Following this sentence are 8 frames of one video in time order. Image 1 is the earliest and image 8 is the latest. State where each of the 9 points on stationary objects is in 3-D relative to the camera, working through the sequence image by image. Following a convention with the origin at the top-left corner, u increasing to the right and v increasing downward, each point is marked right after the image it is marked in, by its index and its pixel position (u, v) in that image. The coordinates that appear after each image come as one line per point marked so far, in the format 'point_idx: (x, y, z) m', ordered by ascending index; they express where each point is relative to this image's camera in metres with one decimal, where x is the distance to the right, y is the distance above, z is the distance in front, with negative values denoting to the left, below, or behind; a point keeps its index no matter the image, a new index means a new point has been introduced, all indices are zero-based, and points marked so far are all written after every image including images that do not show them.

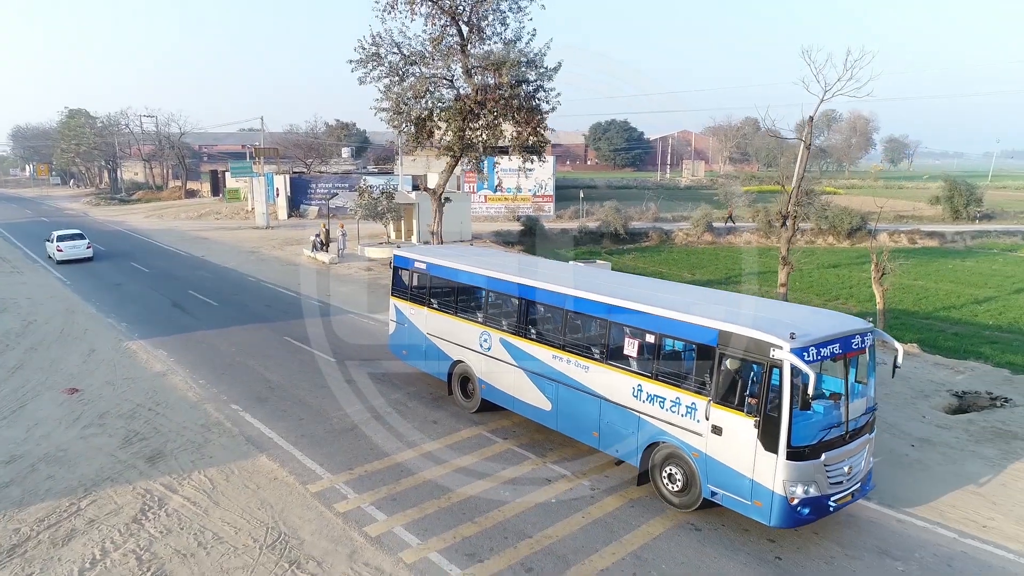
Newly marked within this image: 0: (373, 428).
0: (-2.1, -2.1, +10.8) m
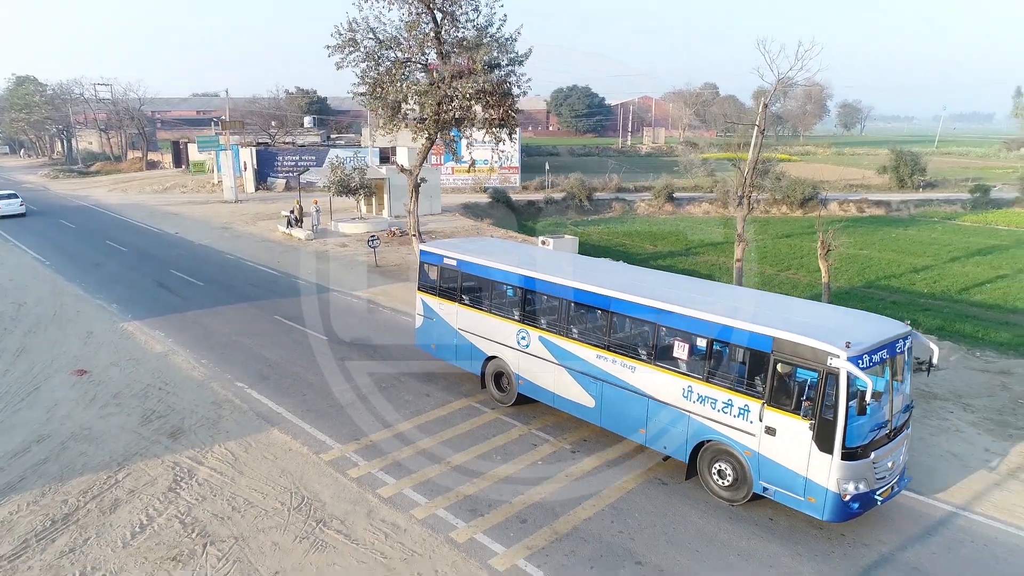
0: (-2.4, -1.9, +11.9) m
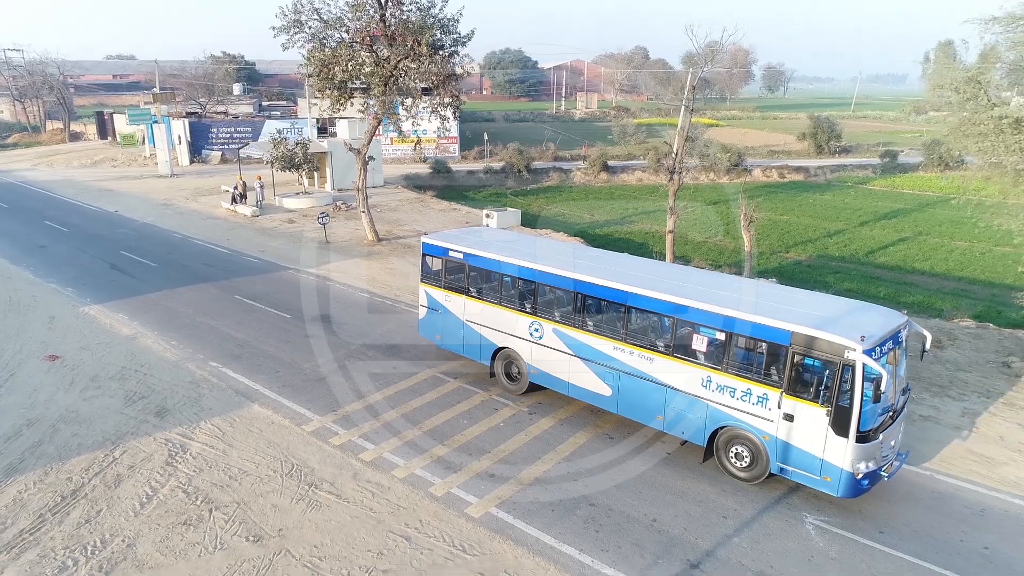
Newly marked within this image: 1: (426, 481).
0: (-3.1, -1.6, +12.9) m
1: (-1.1, -2.6, +9.6) m
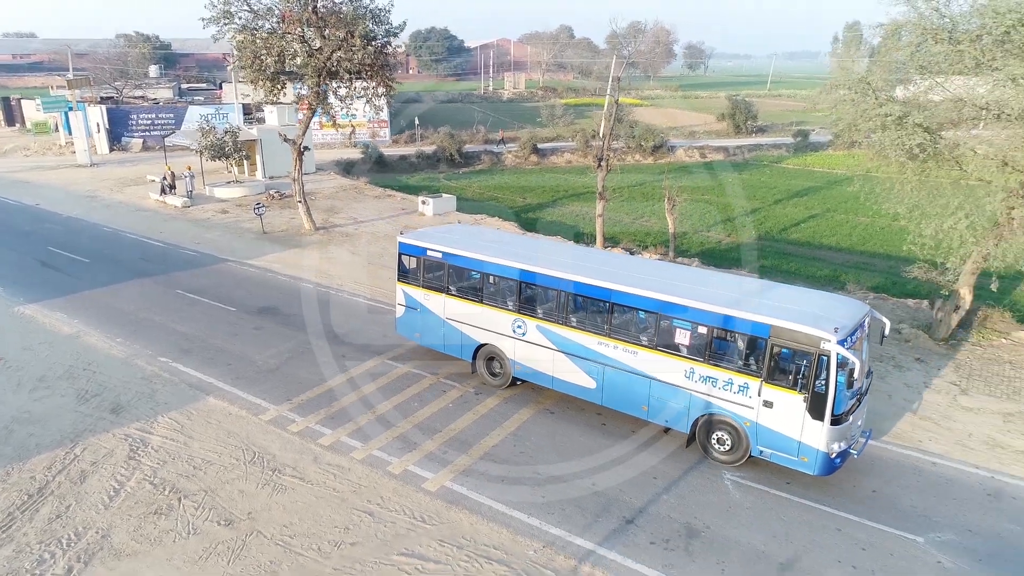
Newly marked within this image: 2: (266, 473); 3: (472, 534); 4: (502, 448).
0: (-4.1, -1.4, +13.4) m
1: (-1.8, -2.5, +10.3) m
2: (-3.4, -2.6, +10.0) m
3: (-0.5, -3.0, +8.7) m
4: (-0.1, -2.4, +10.7) m
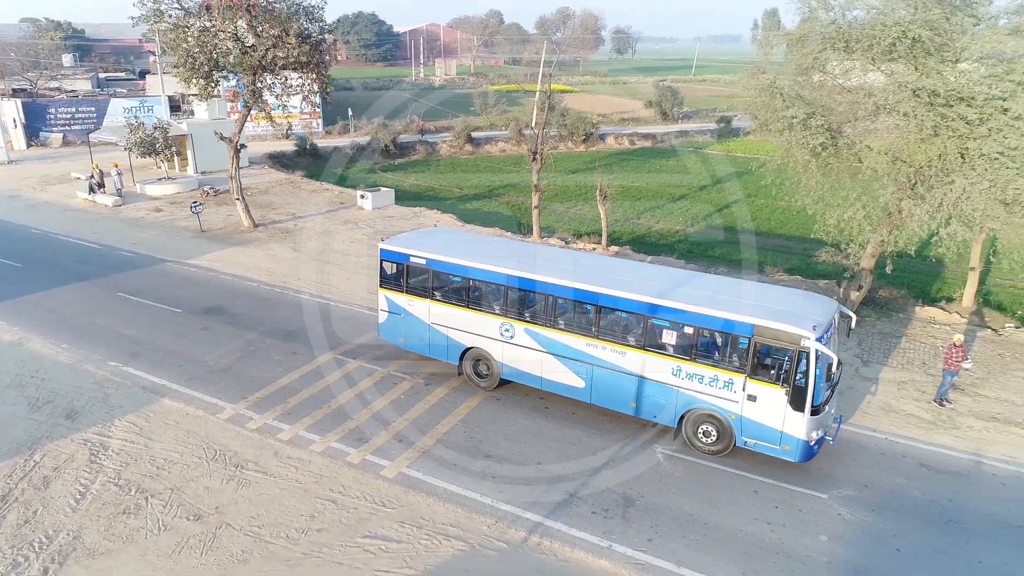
0: (-5.2, -1.5, +13.8) m
1: (-2.6, -2.5, +10.9) m
2: (-4.1, -2.6, +10.5) m
3: (-1.1, -3.0, +9.4) m
4: (-0.9, -2.3, +11.4) m
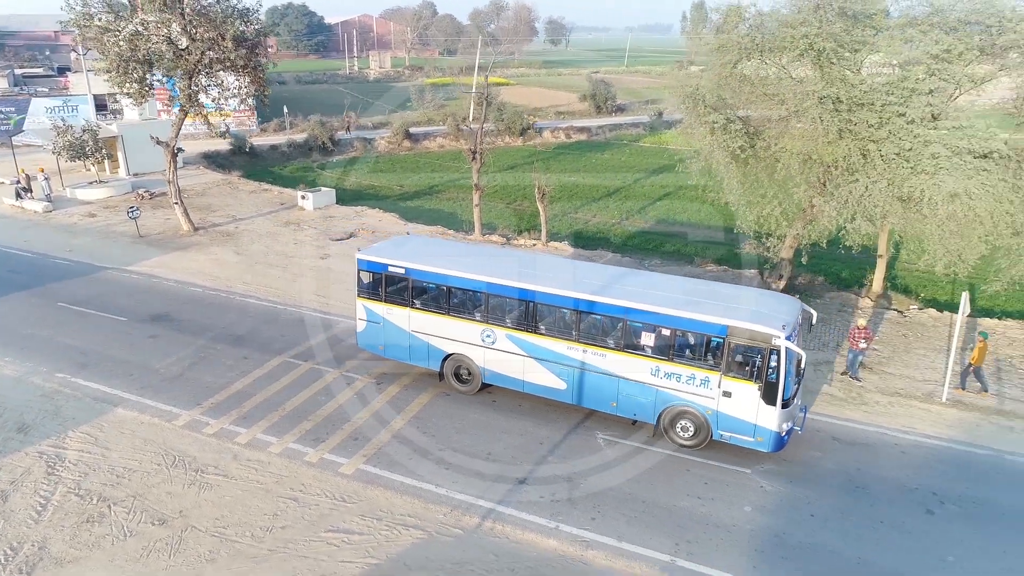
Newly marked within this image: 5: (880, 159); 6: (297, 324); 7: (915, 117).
0: (-6.2, -1.6, +14.0) m
1: (-3.4, -2.6, +11.4) m
2: (-4.9, -2.8, +10.8) m
3: (-1.7, -3.1, +10.0) m
4: (-1.8, -2.4, +12.0) m
5: (+7.0, +2.4, +13.7) m
6: (-4.9, -0.8, +16.4) m
7: (+7.5, +3.2, +13.3) m
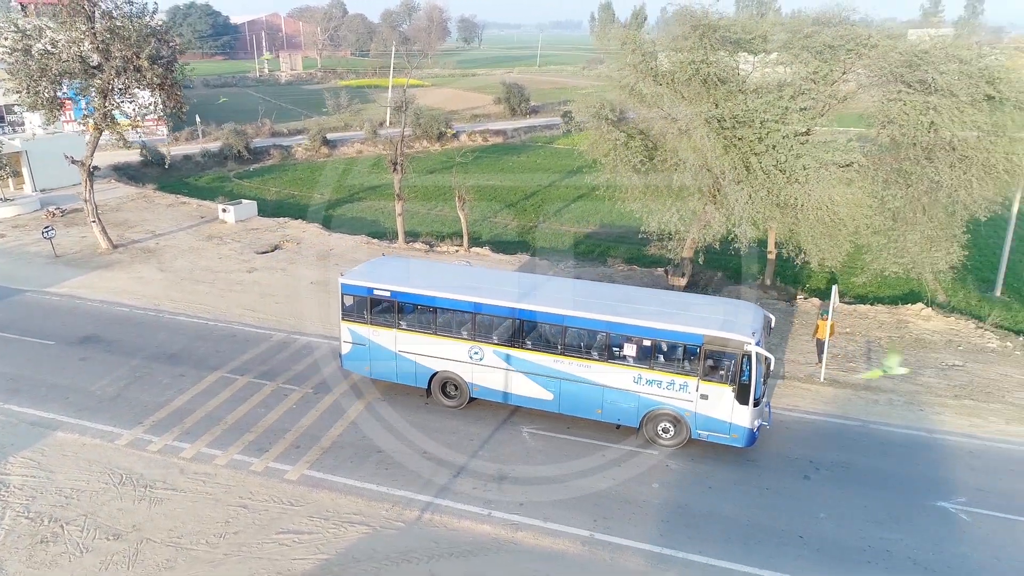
0: (-7.6, -2.0, +14.4) m
1: (-4.5, -2.9, +12.1) m
2: (-5.9, -3.2, +11.3) m
3: (-2.7, -3.3, +10.9) m
4: (-3.0, -2.7, +12.9) m
5: (+5.3, +2.5, +15.5) m
6: (-6.7, -1.2, +16.9) m
7: (+5.9, +3.3, +15.2) m
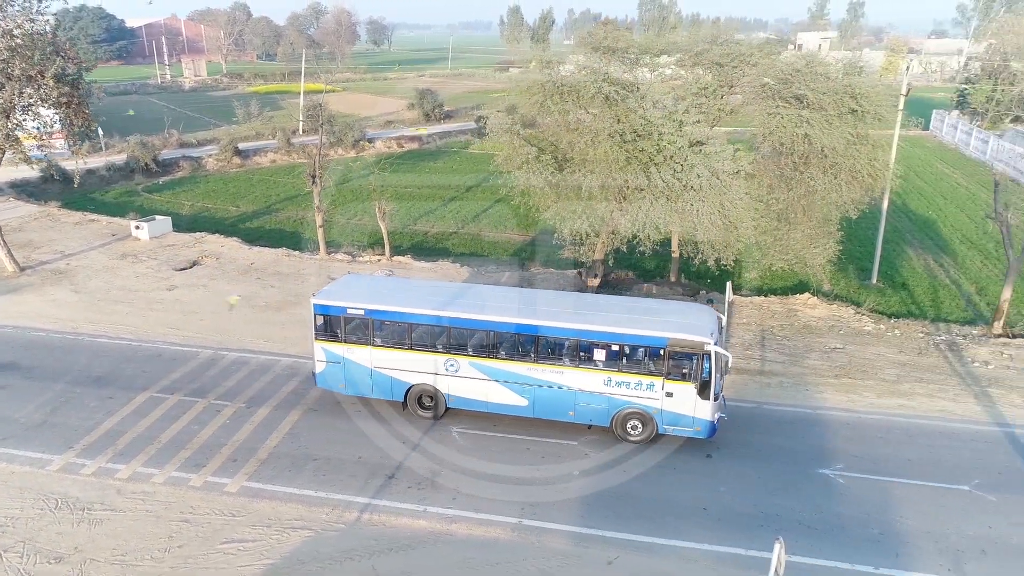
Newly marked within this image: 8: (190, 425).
0: (-9.1, -2.6, +14.4) m
1: (-5.7, -3.3, +12.4) m
2: (-7.0, -3.6, +11.5) m
3: (-3.8, -3.6, +11.5) m
4: (-4.3, -3.0, +13.4) m
5: (+3.5, +2.6, +16.8) m
6: (-8.4, -1.7, +17.0) m
7: (+4.0, +3.4, +16.6) m
8: (-6.4, -2.7, +14.1) m
